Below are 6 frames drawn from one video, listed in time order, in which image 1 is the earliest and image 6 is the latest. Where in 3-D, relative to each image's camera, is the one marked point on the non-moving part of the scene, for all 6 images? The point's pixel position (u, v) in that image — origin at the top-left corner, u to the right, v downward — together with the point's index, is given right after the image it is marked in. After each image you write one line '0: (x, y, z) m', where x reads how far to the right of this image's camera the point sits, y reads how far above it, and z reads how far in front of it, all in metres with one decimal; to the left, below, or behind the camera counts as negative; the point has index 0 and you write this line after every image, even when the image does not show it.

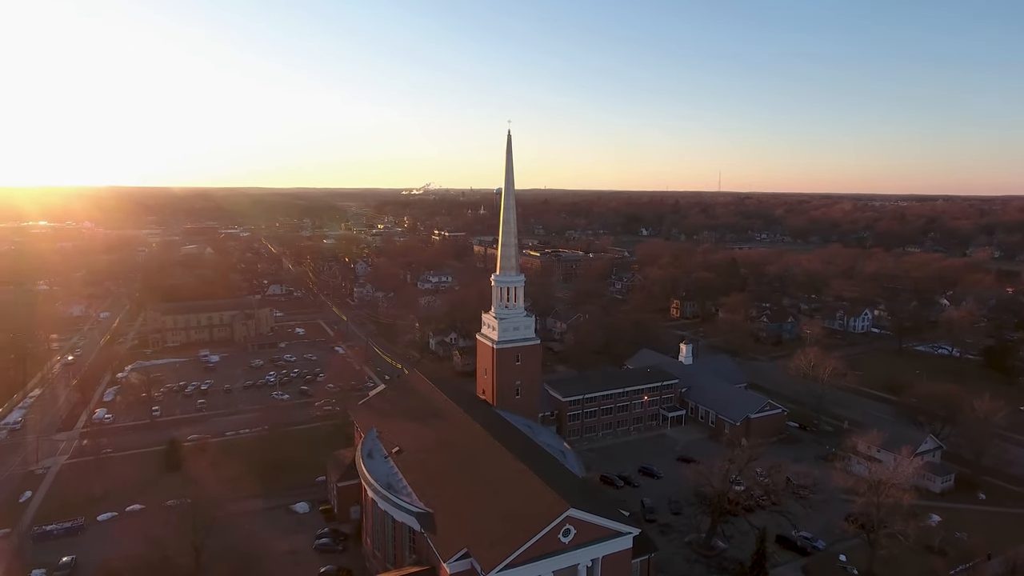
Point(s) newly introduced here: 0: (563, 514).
0: (+1.3, -5.6, +15.8) m
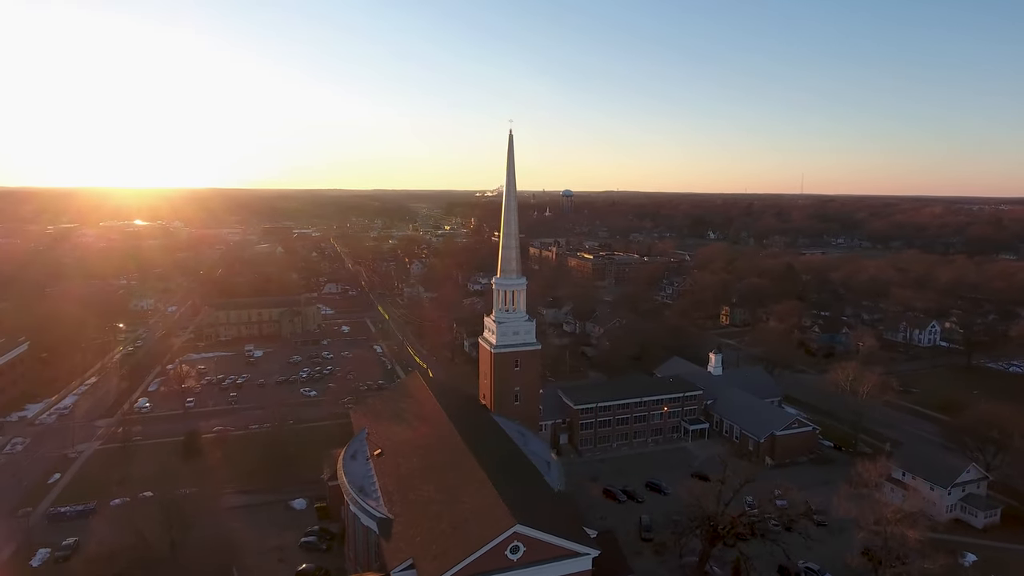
0: (0.0, -5.7, +15.1) m
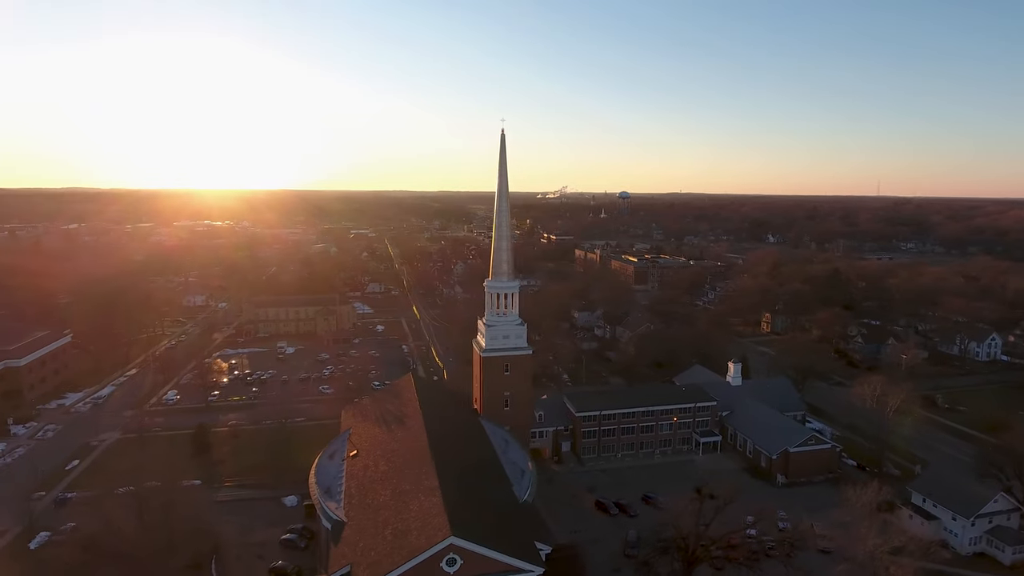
0: (-1.6, -5.8, +14.6) m
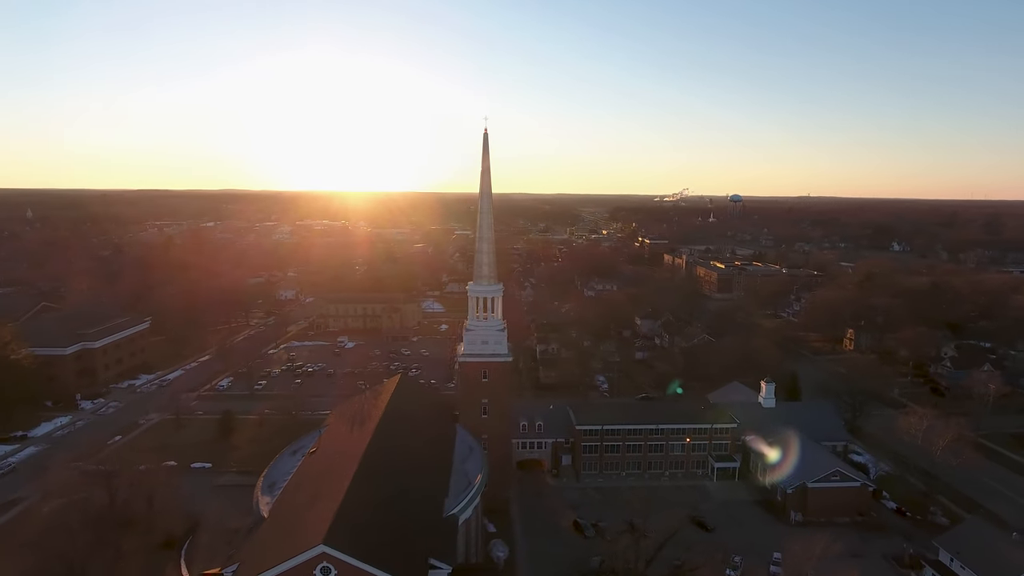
0: (-4.5, -5.8, +14.2) m
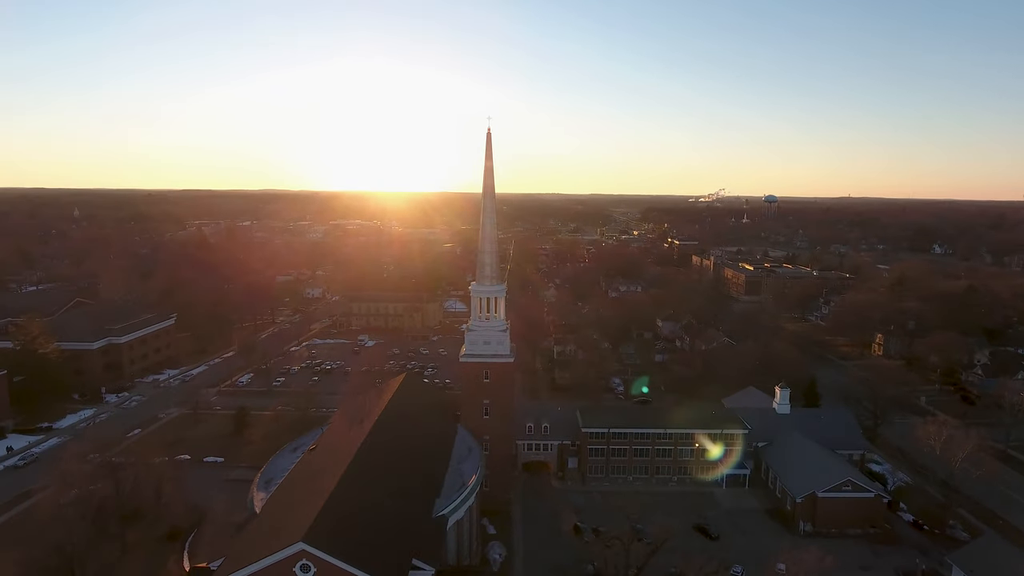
0: (-5.0, -5.8, +14.3) m
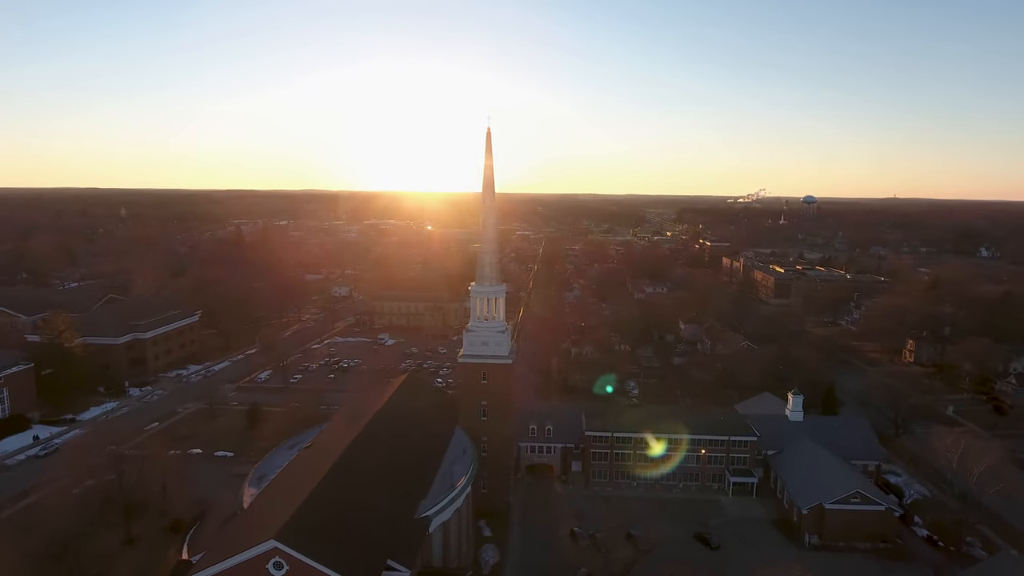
0: (-5.6, -5.7, +14.4) m
